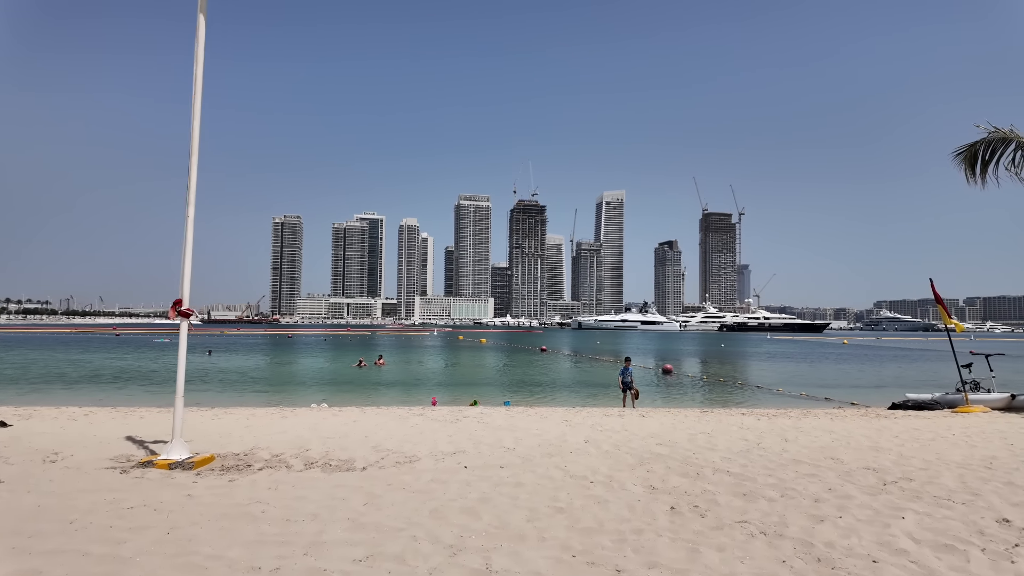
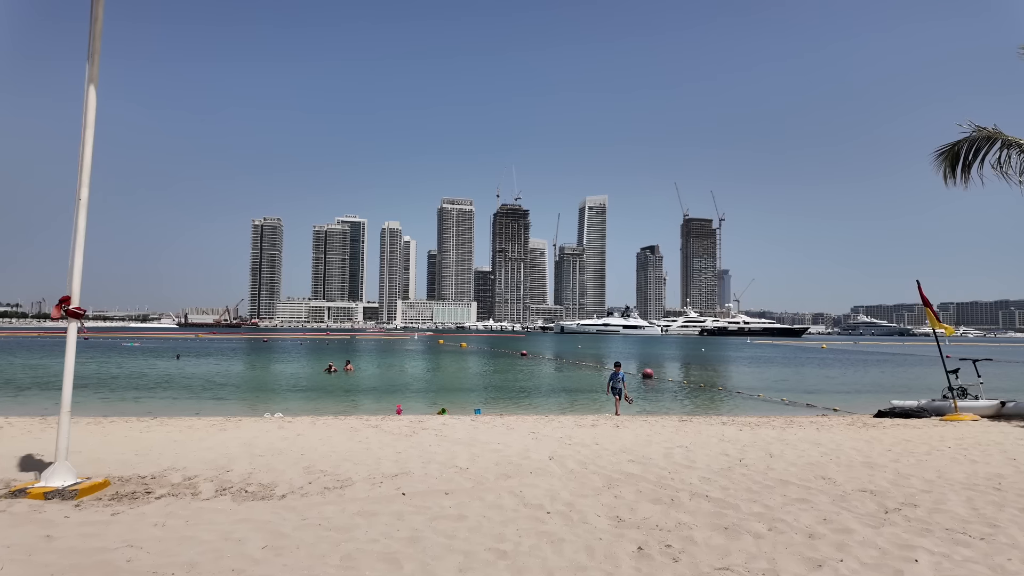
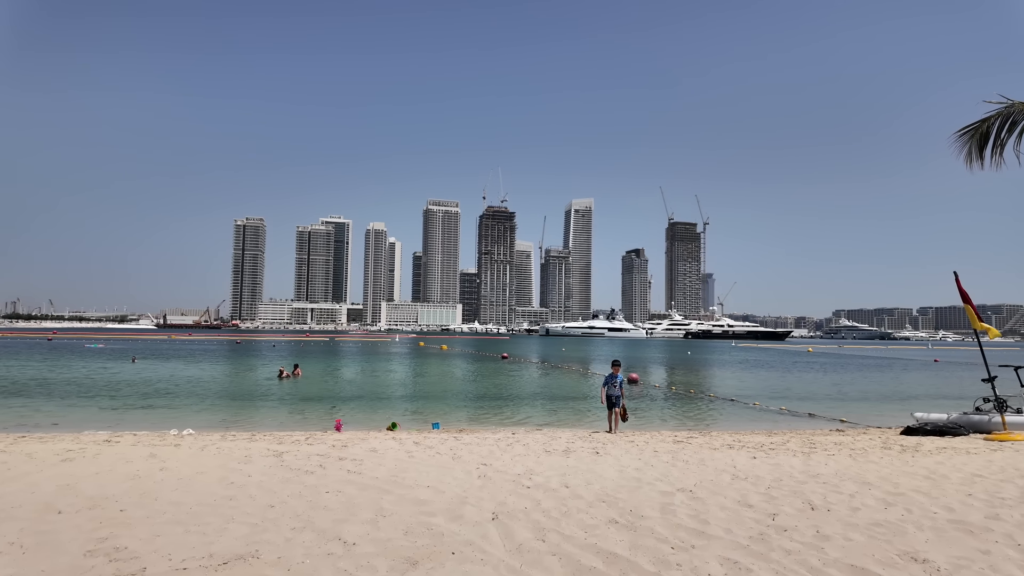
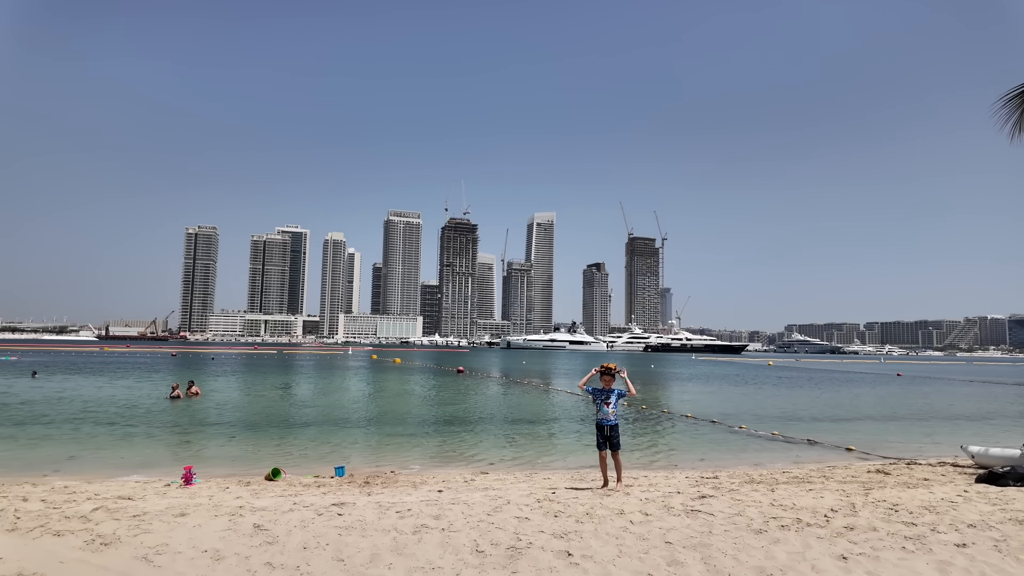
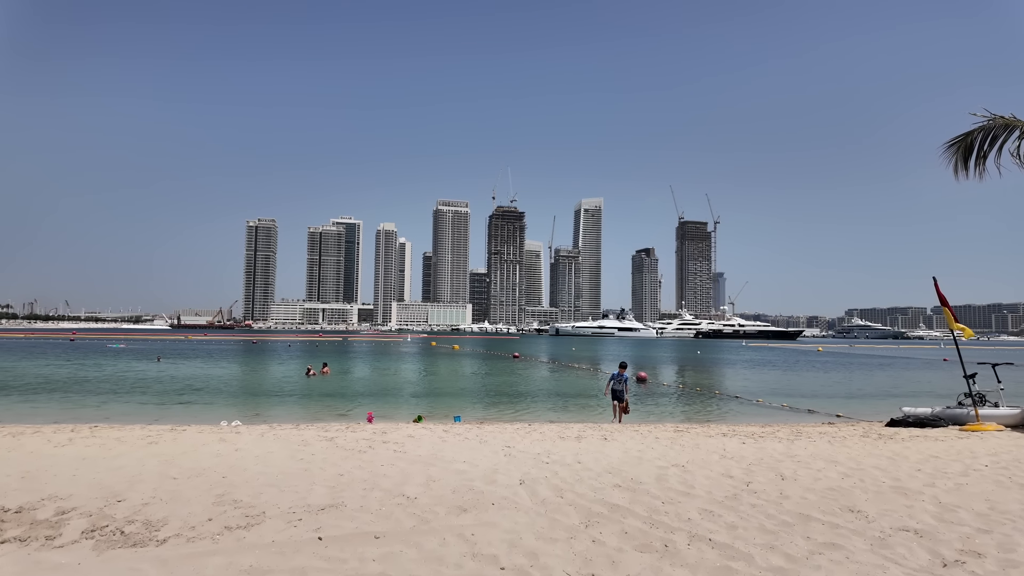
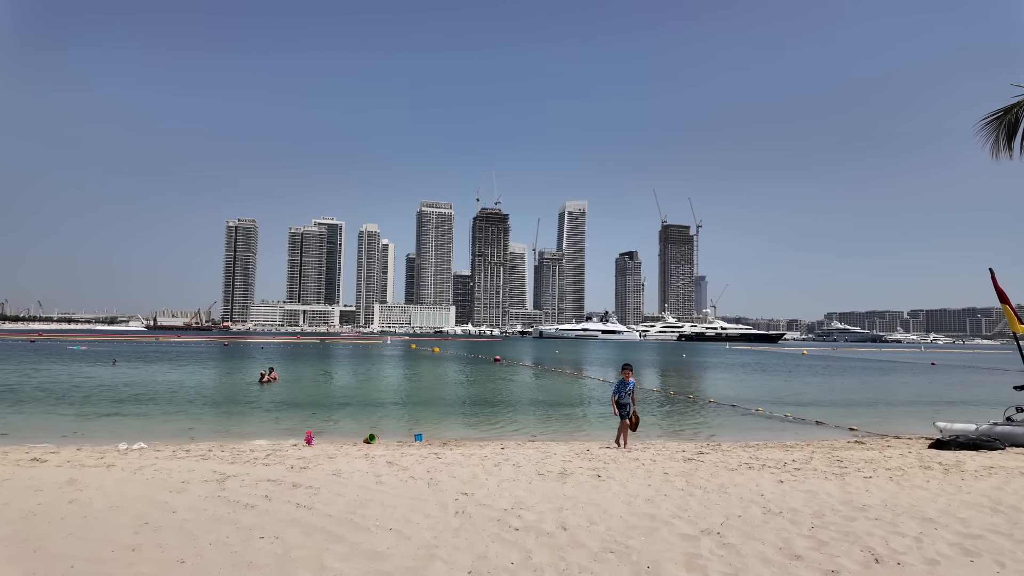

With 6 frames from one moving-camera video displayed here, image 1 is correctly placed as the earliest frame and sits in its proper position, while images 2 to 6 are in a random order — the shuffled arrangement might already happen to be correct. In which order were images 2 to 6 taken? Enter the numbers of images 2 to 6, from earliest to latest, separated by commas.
2, 5, 3, 6, 4
